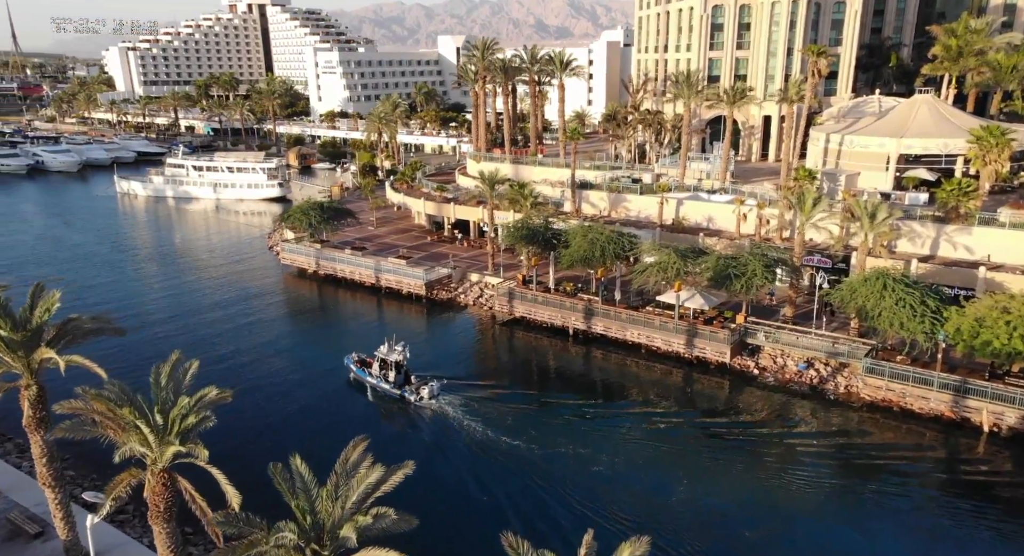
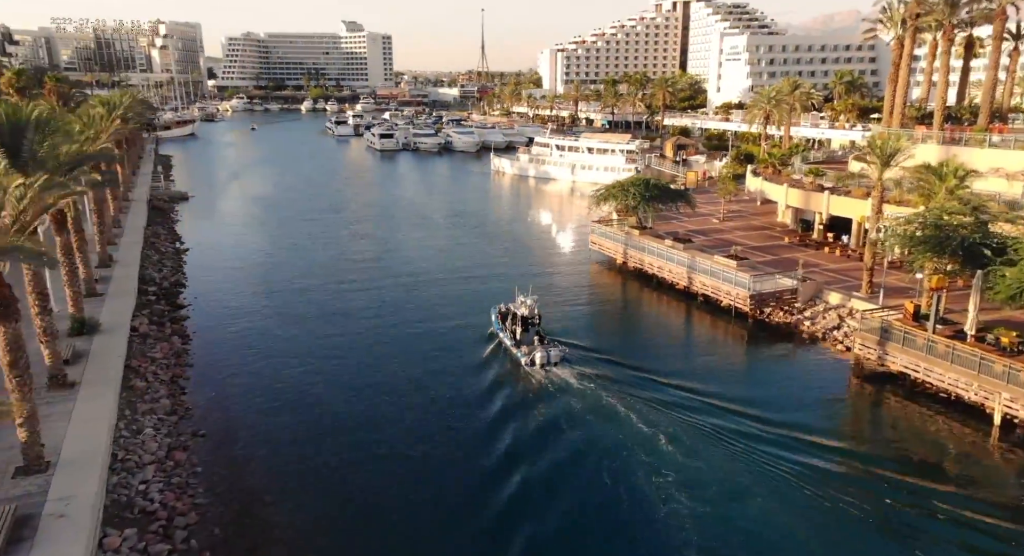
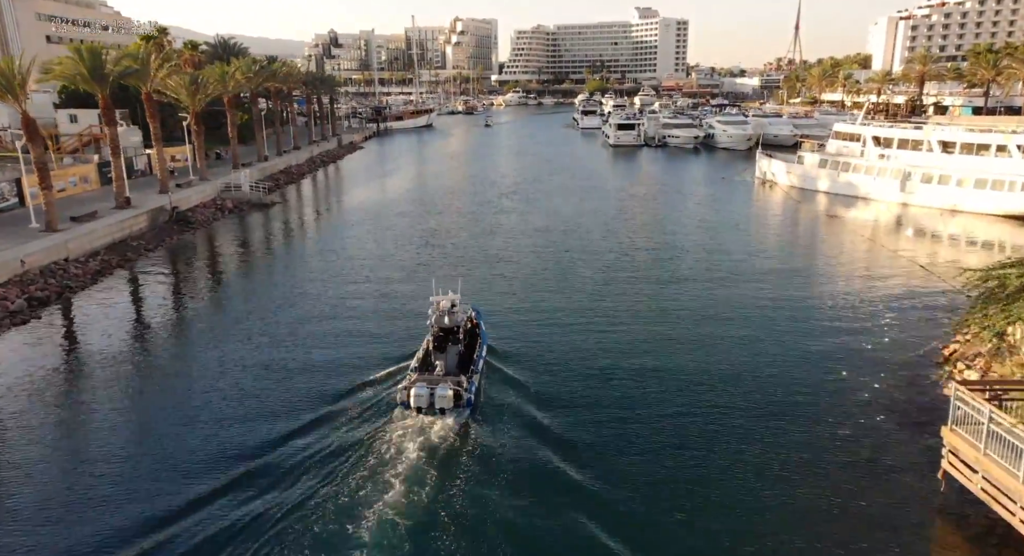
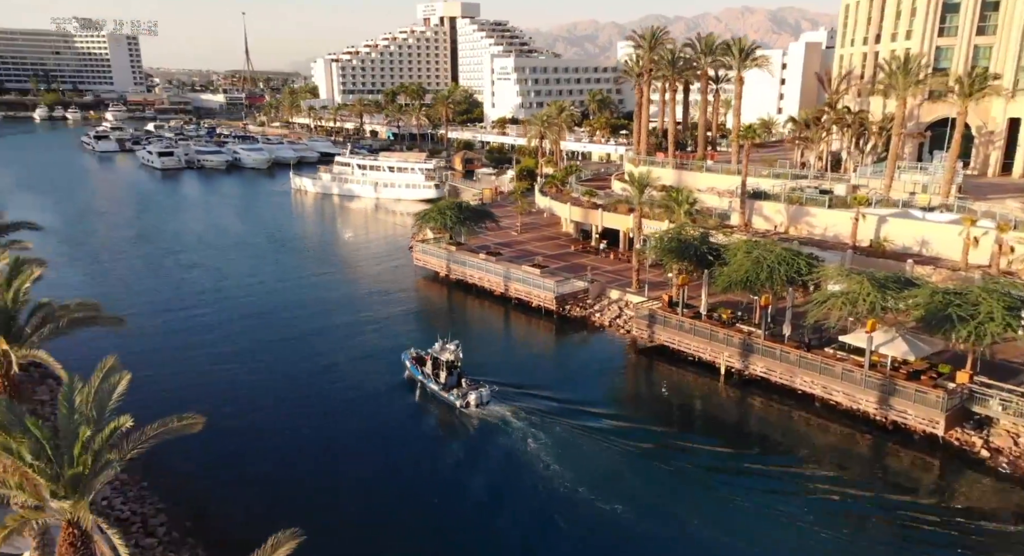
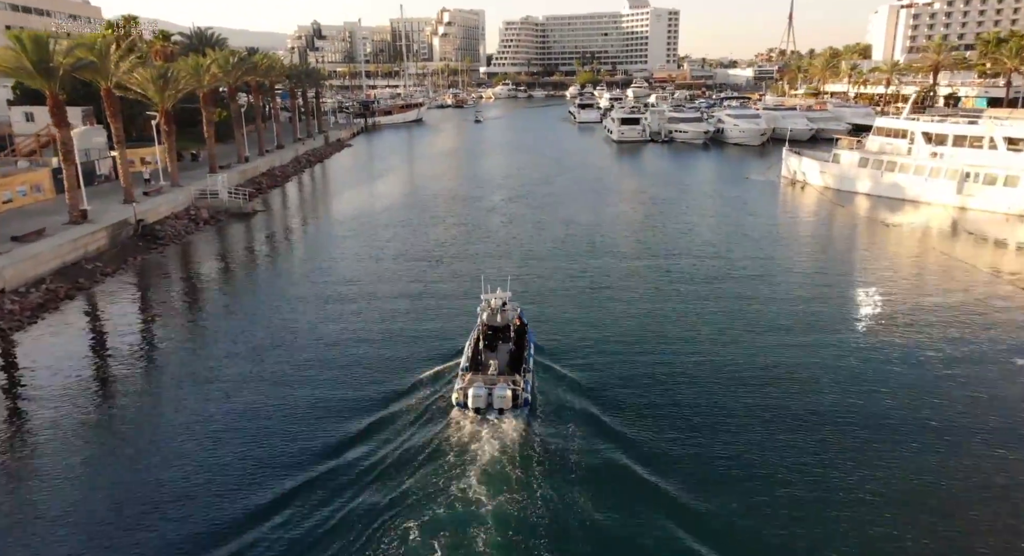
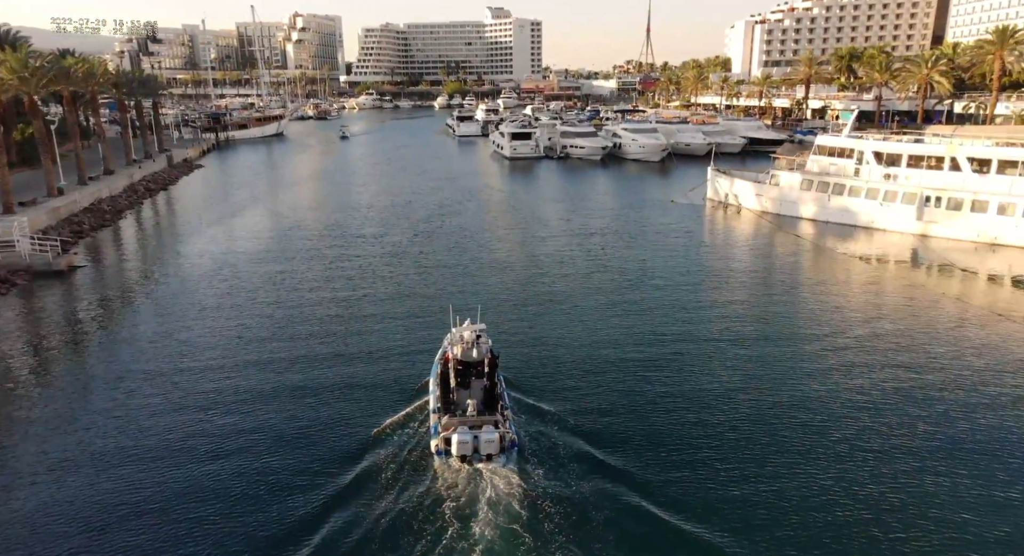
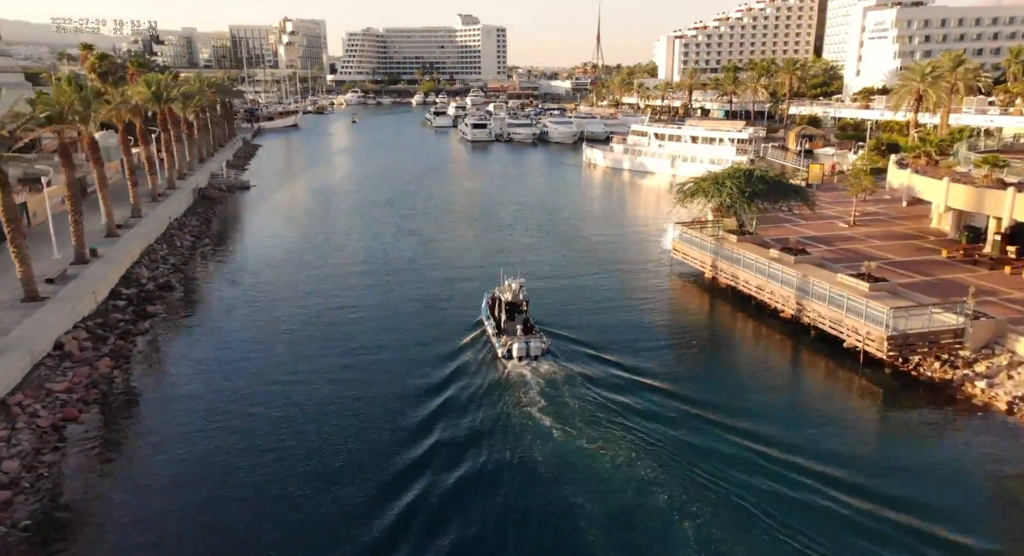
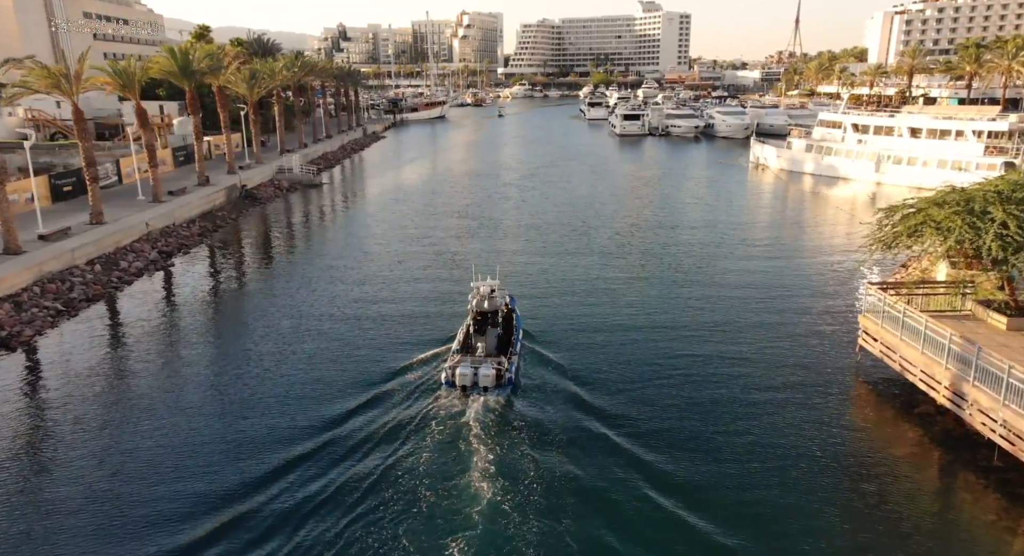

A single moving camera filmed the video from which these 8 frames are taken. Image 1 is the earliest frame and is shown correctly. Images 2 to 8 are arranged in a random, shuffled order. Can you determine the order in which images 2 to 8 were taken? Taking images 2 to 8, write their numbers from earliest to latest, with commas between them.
4, 2, 7, 8, 3, 5, 6
